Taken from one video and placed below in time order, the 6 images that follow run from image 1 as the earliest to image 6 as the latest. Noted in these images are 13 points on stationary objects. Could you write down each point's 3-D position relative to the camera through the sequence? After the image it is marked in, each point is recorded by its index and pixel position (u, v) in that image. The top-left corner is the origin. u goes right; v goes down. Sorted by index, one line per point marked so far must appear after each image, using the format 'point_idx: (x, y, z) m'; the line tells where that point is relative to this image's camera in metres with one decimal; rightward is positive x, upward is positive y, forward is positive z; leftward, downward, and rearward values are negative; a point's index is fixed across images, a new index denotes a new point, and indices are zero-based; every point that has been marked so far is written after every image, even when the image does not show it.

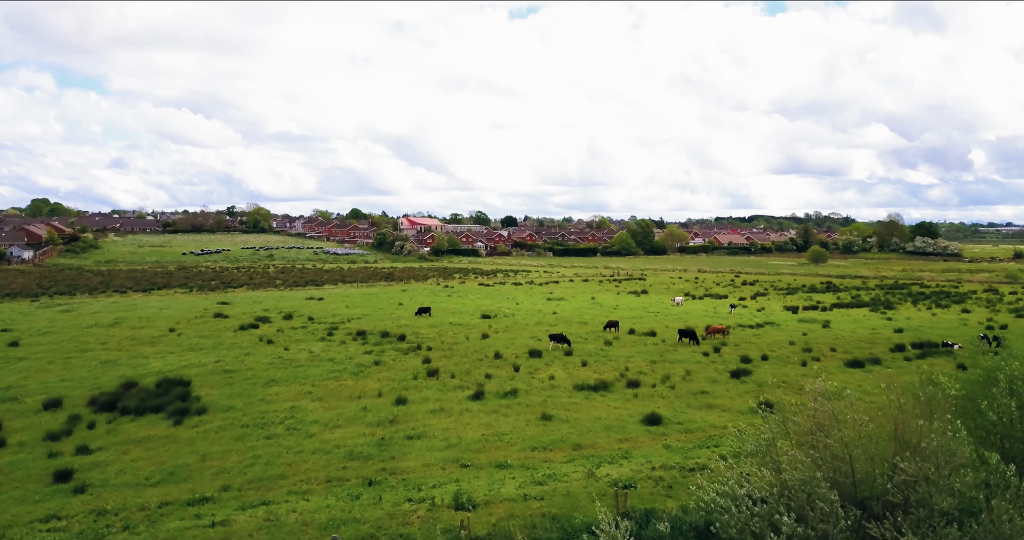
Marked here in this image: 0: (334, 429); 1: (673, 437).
0: (-4.5, -4.0, +18.7) m
1: (+3.9, -4.0, +17.8) m
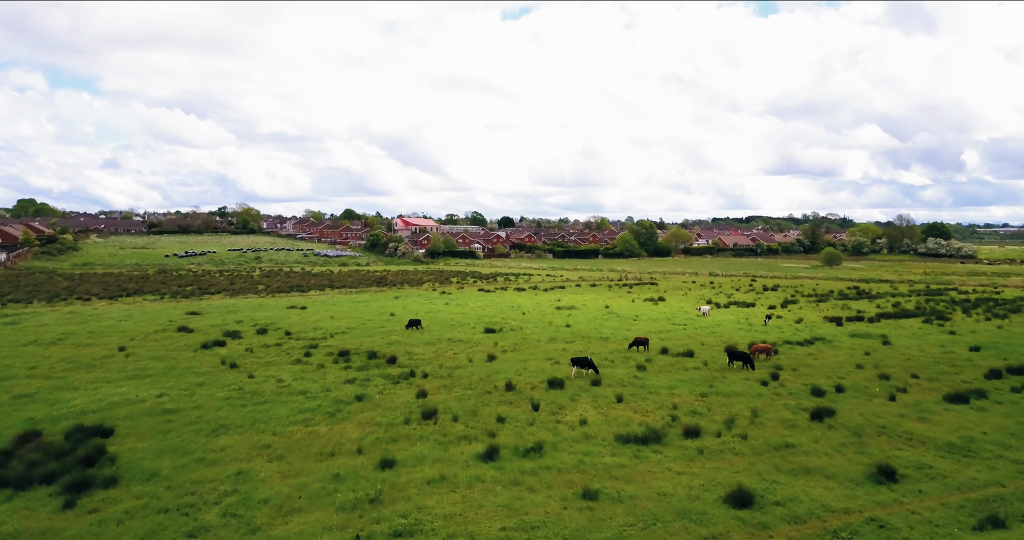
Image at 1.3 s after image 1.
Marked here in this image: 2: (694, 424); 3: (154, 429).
0: (-3.9, -4.4, +13.1) m
1: (+4.5, -4.4, +12.3) m
2: (+4.7, -4.0, +19.2) m
3: (-9.1, -4.1, +18.8) m
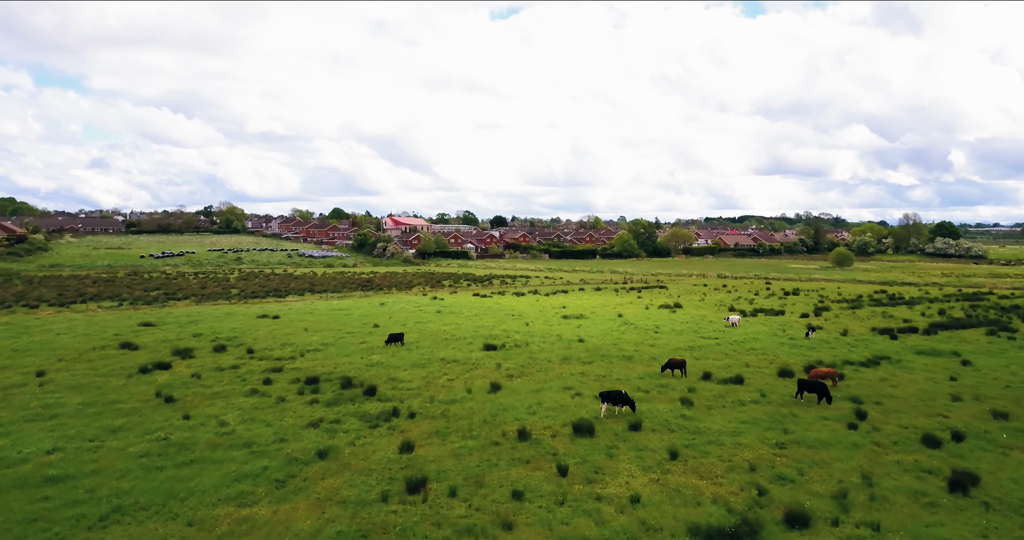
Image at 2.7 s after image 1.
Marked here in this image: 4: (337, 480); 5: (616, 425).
0: (-3.4, -4.6, +7.3) m
1: (+5.0, -4.6, +6.6) m
2: (+5.1, -4.2, +13.5) m
3: (-8.7, -4.3, +13.0) m
4: (-3.6, -4.2, +15.0) m
5: (+2.7, -3.9, +19.1) m
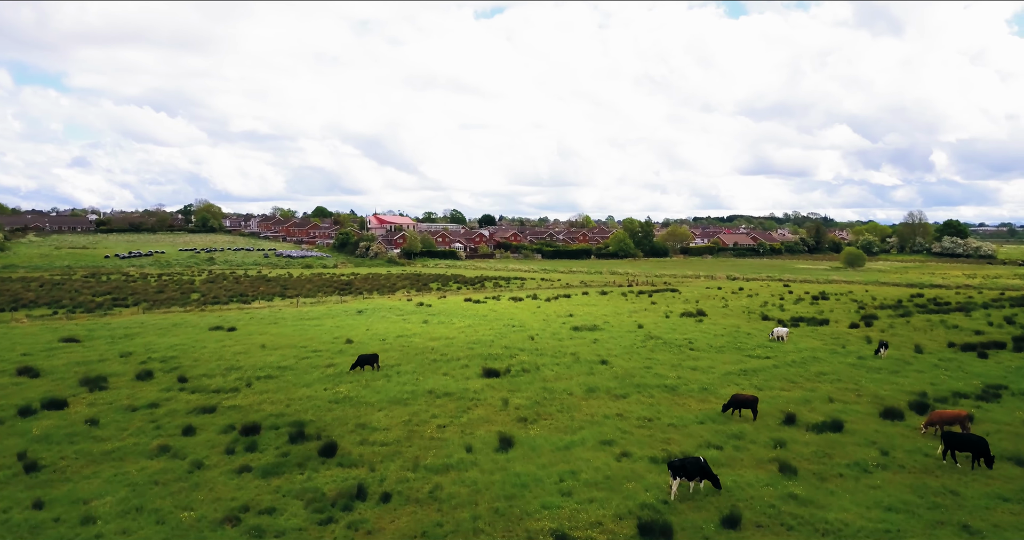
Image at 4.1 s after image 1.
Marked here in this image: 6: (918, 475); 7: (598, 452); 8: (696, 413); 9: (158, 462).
0: (-2.7, -4.8, +0.5) m
1: (+5.7, -4.7, 0.0) m
2: (+5.7, -4.4, +6.9) m
3: (-8.1, -4.5, +6.1) m
4: (-3.0, -4.4, +8.2) m
5: (+3.2, -4.1, +12.4) m
6: (+8.0, -4.0, +14.6) m
7: (+1.8, -3.9, +16.0) m
8: (+4.9, -3.7, +19.6) m
9: (-7.5, -4.1, +15.7) m
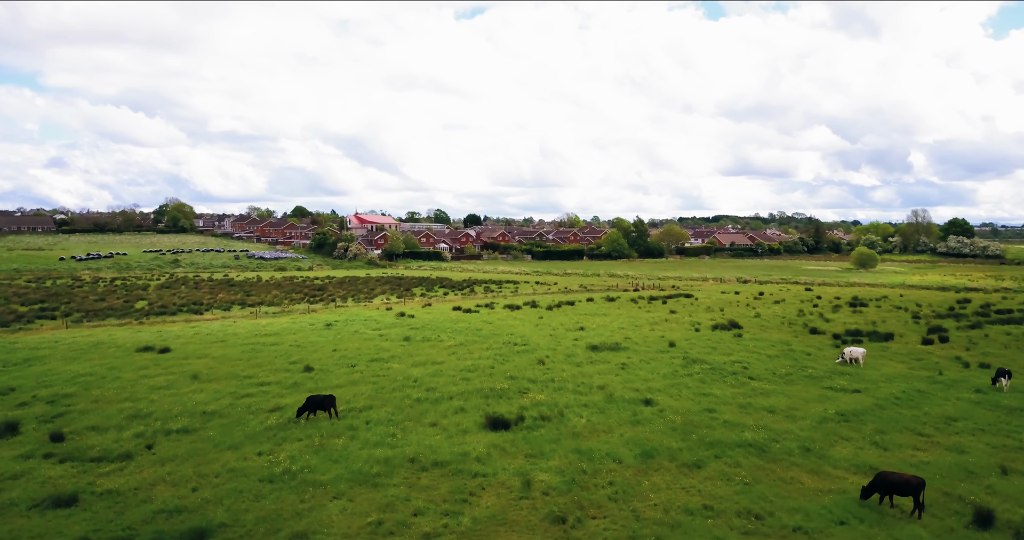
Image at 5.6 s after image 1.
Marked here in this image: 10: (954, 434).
0: (-1.8, -5.0, -6.6) m
1: (+6.6, -4.9, -6.9) m
2: (+6.4, -4.5, 0.0) m
3: (-7.4, -4.7, -1.1) m
4: (-2.3, -4.6, +1.2) m
5: (+3.8, -4.3, +5.5) m
6: (+8.6, -4.2, +7.8) m
7: (+2.4, -4.0, +9.0) m
8: (+5.4, -3.9, +12.8) m
9: (-6.9, -4.3, +8.5) m
10: (+10.2, -3.7, +17.1) m
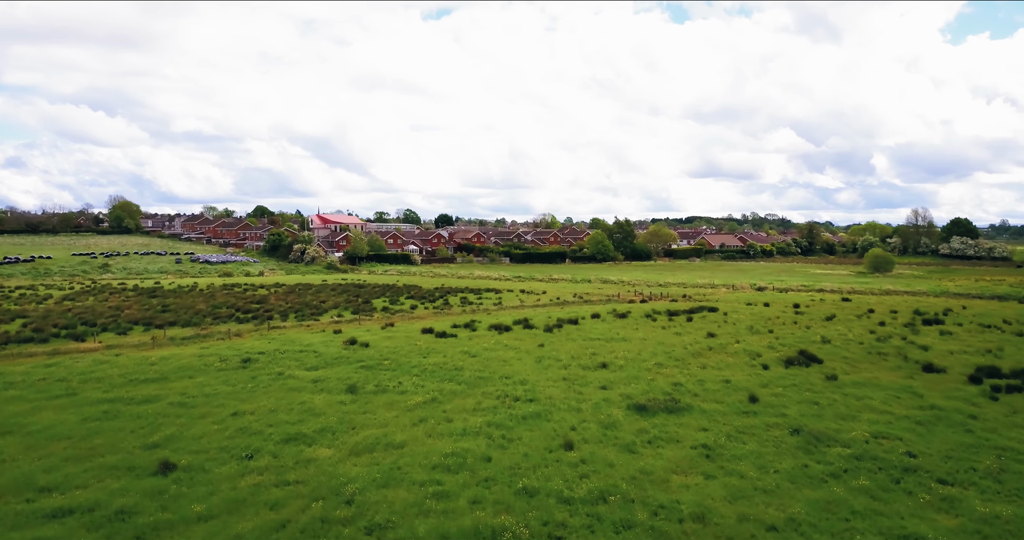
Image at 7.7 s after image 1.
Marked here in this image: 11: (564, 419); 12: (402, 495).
0: (-0.4, -5.3, -17.1) m
1: (+8.1, -5.3, -17.1) m
2: (+7.7, -4.9, -10.2) m
3: (-6.1, -5.1, -11.8) m
4: (-1.1, -5.0, -9.4) m
5: (+4.8, -4.7, -4.8) m
6: (+9.5, -4.6, -2.3) m
7: (+3.2, -4.4, -1.3) m
8: (+6.1, -4.3, +2.5) m
9: (-6.1, -4.7, -2.2) m
10: (+10.7, -4.1, +7.1) m
11: (+1.2, -3.5, +17.9) m
12: (-1.9, -3.7, +12.8) m
